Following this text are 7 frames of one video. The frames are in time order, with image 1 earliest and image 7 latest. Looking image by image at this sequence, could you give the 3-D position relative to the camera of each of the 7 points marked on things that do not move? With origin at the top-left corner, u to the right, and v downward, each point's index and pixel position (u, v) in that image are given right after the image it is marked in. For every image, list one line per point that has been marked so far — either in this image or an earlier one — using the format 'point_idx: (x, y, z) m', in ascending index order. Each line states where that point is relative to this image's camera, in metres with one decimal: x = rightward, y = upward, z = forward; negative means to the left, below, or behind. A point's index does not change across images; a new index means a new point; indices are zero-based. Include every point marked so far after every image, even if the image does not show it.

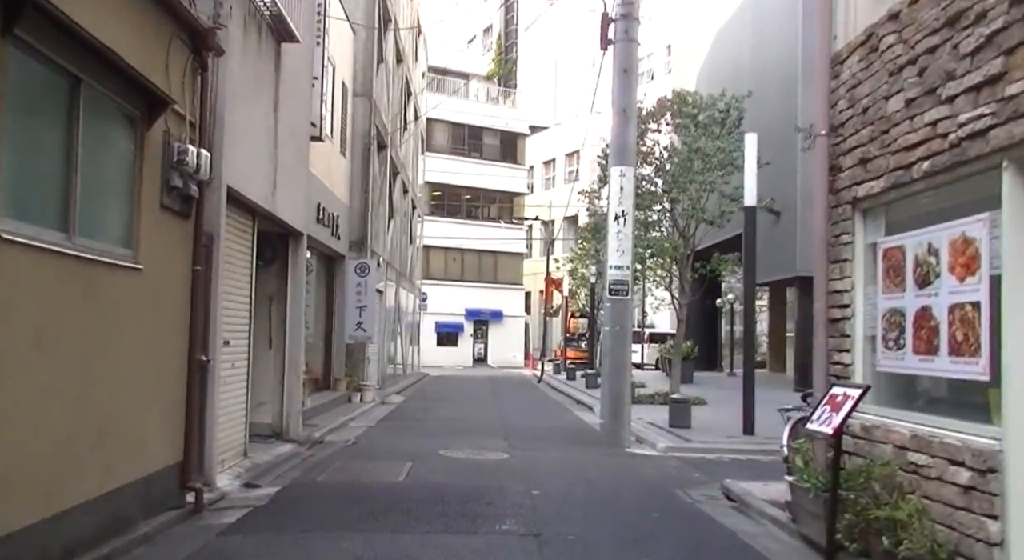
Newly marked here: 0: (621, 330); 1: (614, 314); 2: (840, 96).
0: (+1.8, -0.8, +14.4) m
1: (+1.7, -0.6, +14.4) m
2: (+3.1, +1.7, +8.2) m
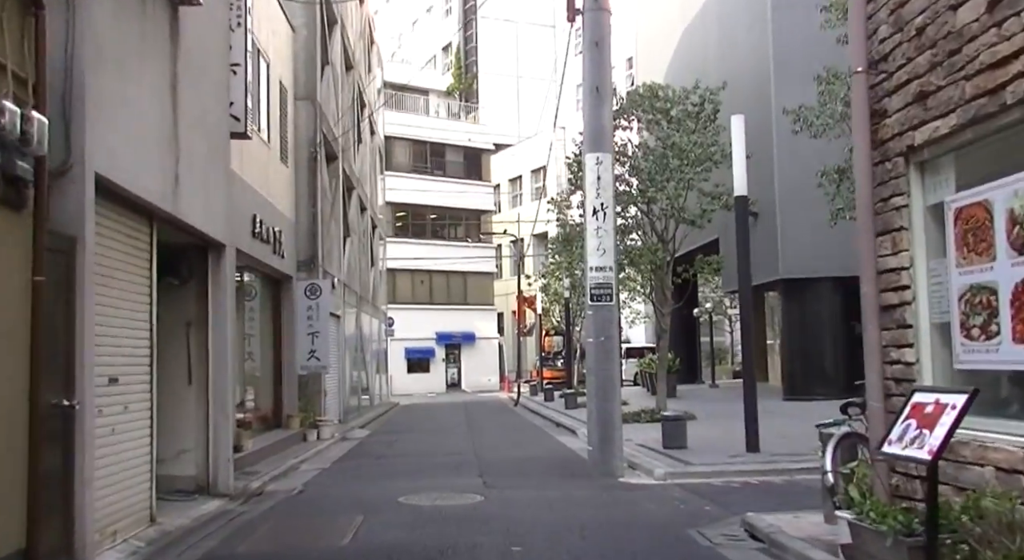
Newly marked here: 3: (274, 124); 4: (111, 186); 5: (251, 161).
0: (+1.3, -0.9, +12.4) m
1: (+1.2, -0.6, +12.5) m
2: (+2.6, +1.9, +6.3) m
3: (-5.0, +3.3, +18.6) m
4: (-3.5, +0.8, +7.7) m
5: (-4.8, +2.2, +16.2) m
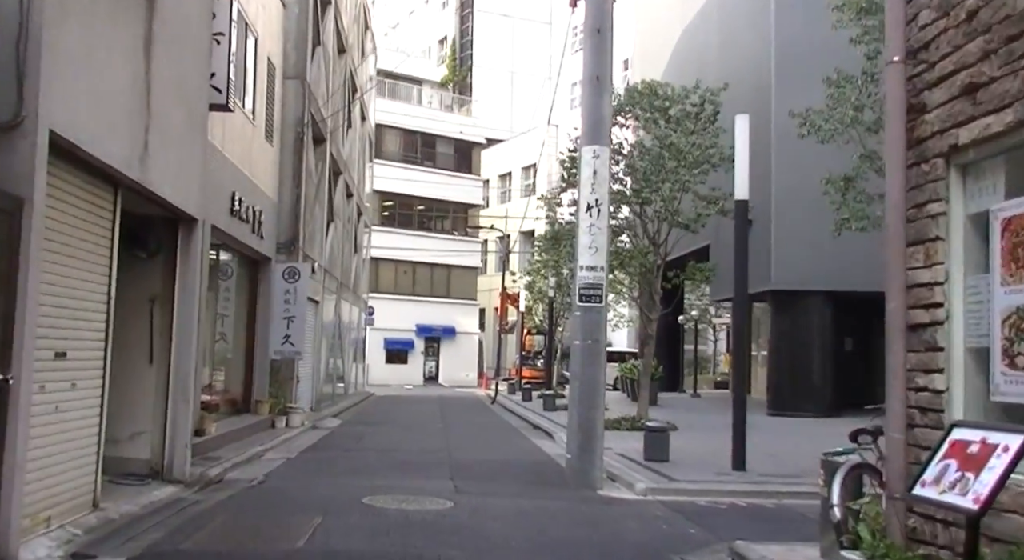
0: (+1.1, -0.9, +11.8) m
1: (+1.0, -0.6, +11.8) m
2: (+2.7, +1.8, +5.8) m
3: (-5.1, +3.7, +17.9) m
4: (-3.6, +1.1, +7.0) m
5: (-4.9, +2.6, +15.5) m
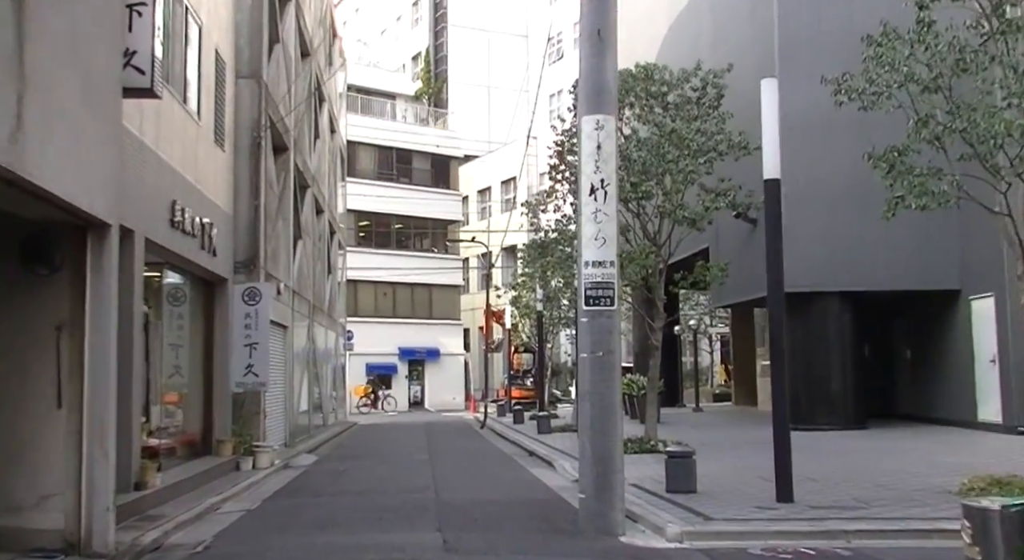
0: (+1.0, -0.9, +9.7) m
1: (+0.9, -0.6, +9.7) m
2: (+2.7, +2.0, +3.7) m
3: (-5.5, +3.3, +15.7) m
4: (-3.6, +1.0, +4.8) m
5: (-5.2, +2.2, +13.3) m
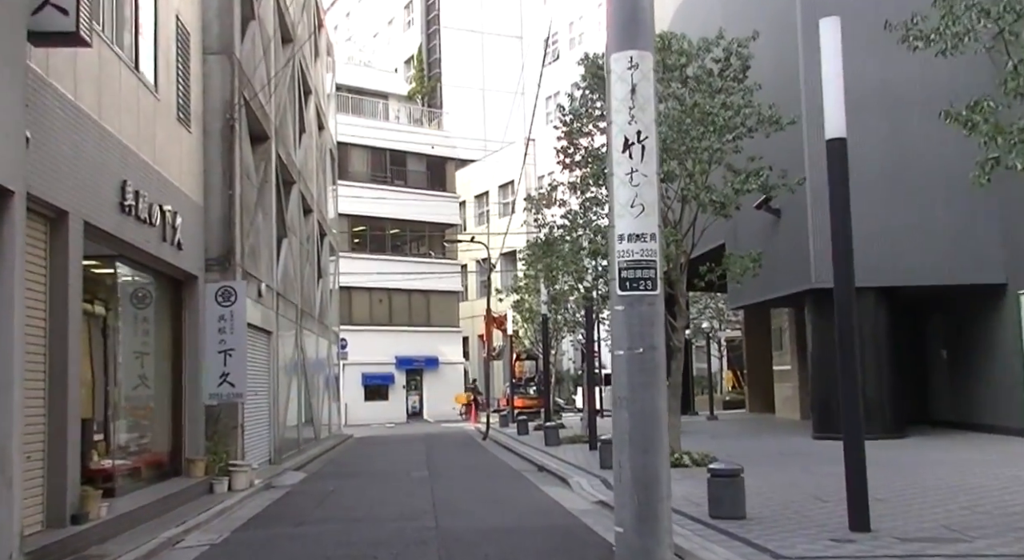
0: (+1.2, -0.7, +7.7) m
1: (+1.0, -0.4, +7.7) m
2: (+2.8, +2.3, +1.8) m
3: (-5.4, +3.3, +13.8) m
4: (-3.4, +1.2, +2.9) m
5: (-5.1, +2.3, +11.3) m
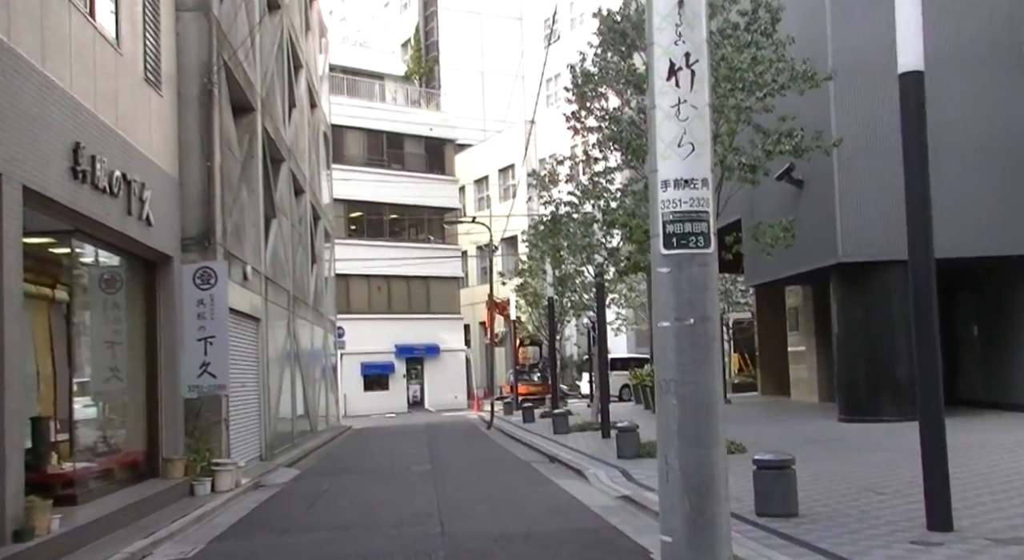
0: (+1.3, -0.3, +6.2) m
1: (+1.2, -0.1, +6.2) m
2: (+2.9, +2.5, +0.2) m
3: (-5.3, +3.6, +12.2) m
4: (-3.3, +1.4, +1.4) m
5: (-5.0, +2.6, +9.8) m
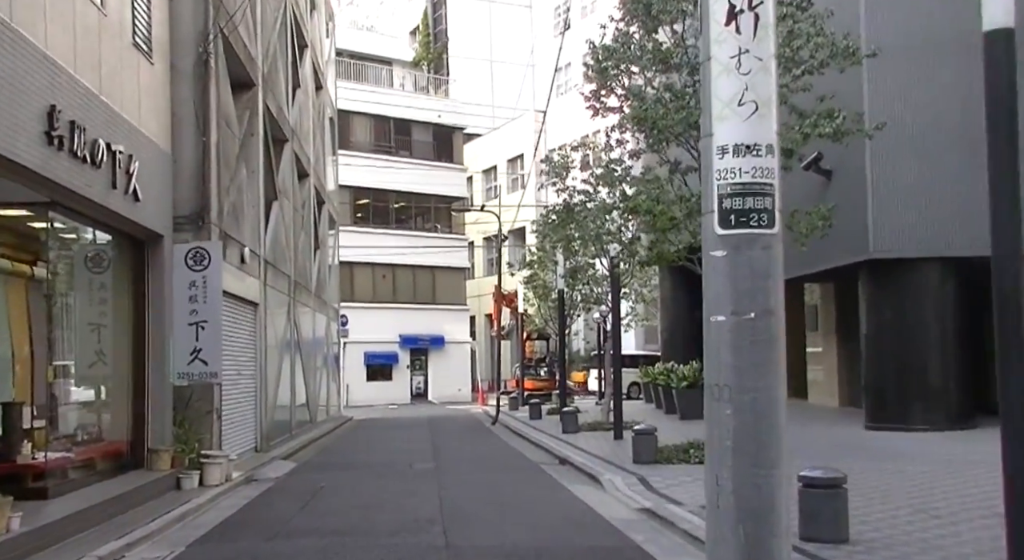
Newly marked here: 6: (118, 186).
0: (+1.5, -0.2, +5.2) m
1: (+1.4, 0.0, +5.3) m
2: (+3.1, +2.6, -0.8) m
3: (-5.0, +3.9, +11.3) m
4: (-3.2, +1.5, +0.4) m
5: (-4.7, +2.8, +8.8) m
6: (-5.1, +1.2, +11.4) m
